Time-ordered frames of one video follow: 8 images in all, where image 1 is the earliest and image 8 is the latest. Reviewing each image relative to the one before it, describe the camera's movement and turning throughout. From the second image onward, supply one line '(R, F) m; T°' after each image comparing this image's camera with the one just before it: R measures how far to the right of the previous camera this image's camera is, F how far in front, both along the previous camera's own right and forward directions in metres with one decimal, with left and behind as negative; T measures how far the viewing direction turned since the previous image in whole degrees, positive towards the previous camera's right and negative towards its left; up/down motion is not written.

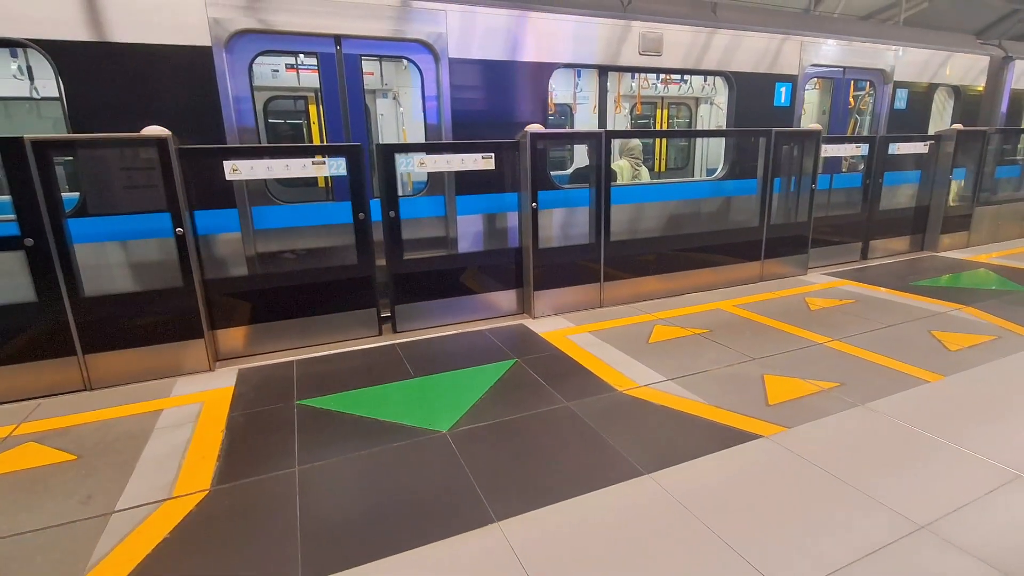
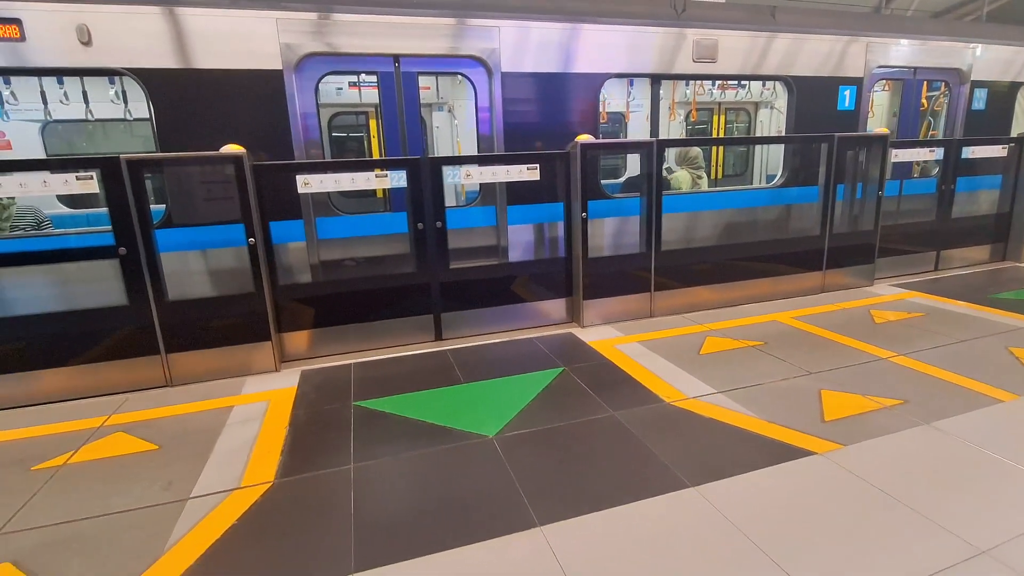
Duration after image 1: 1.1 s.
(0.0, -0.1) m; -6°
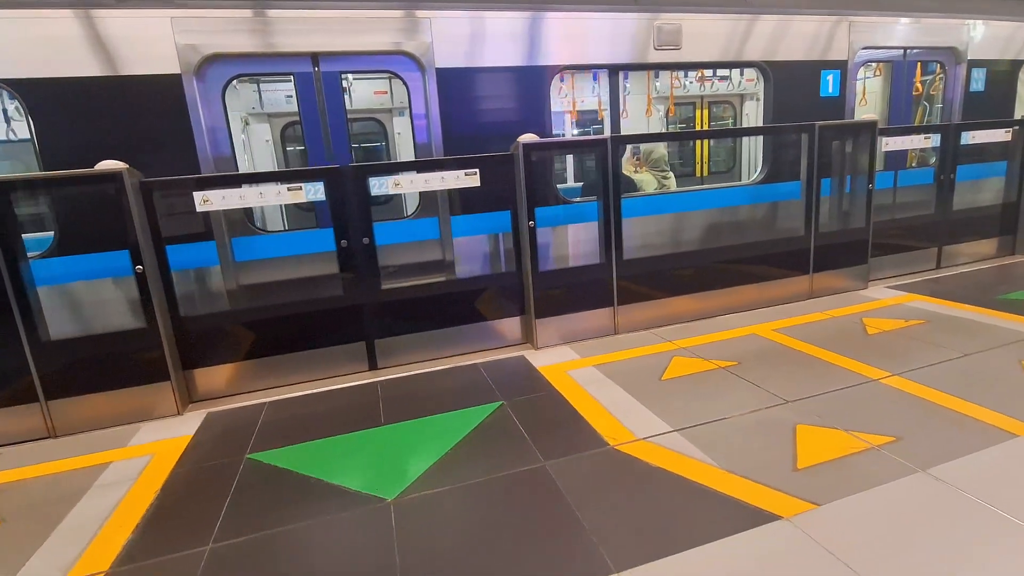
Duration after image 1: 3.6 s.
(+0.6, +0.6) m; -1°
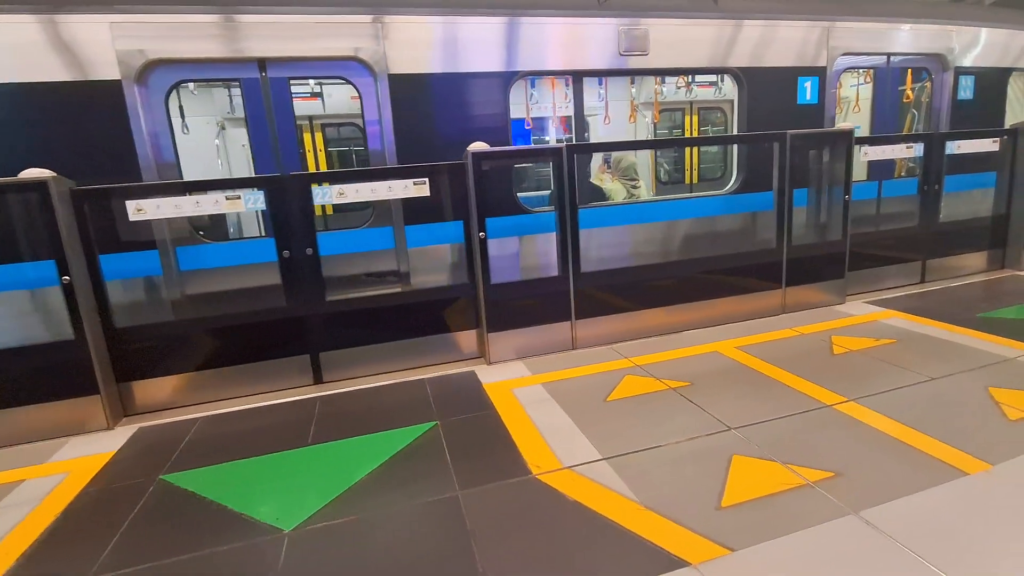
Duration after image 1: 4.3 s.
(+0.5, +0.2) m; -1°
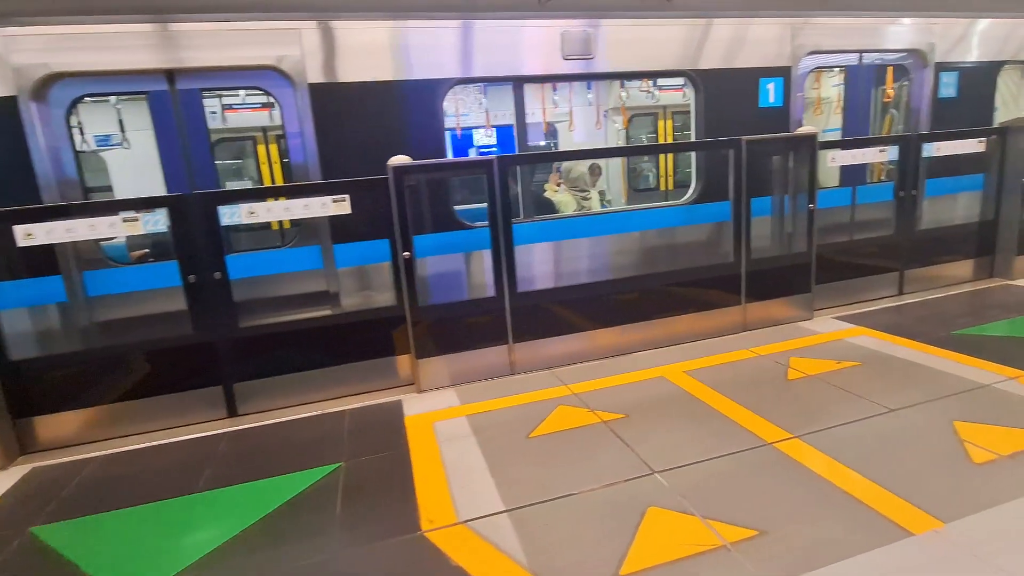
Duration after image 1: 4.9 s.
(+0.6, +0.3) m; -1°
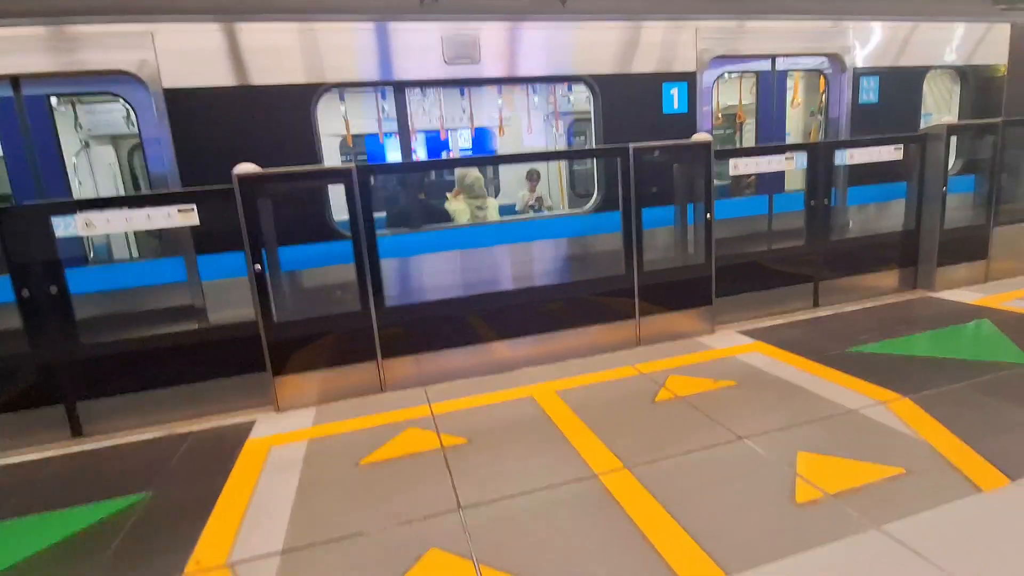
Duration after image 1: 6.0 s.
(+1.1, +0.2) m; 0°
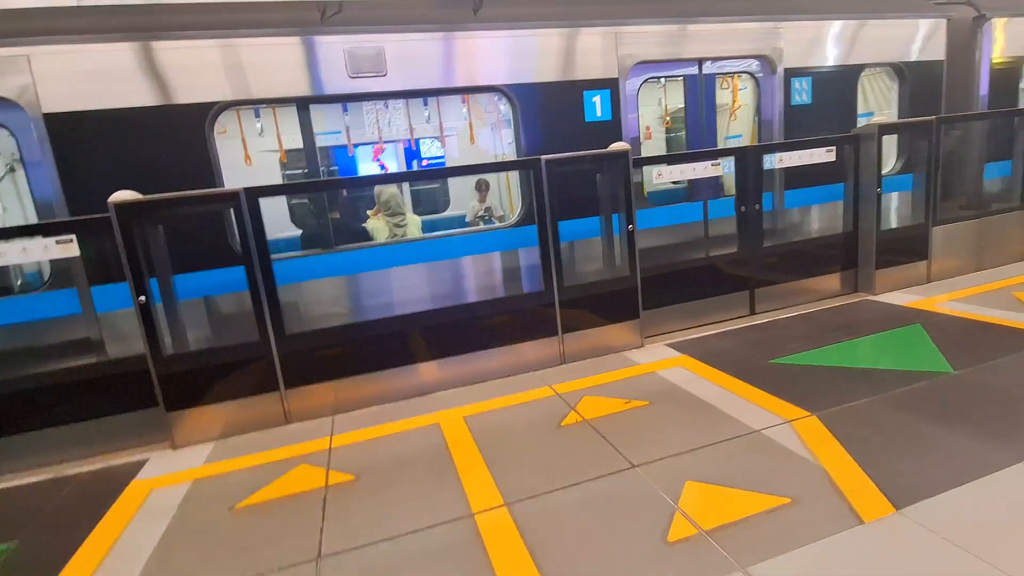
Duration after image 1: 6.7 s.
(+0.7, +0.2) m; +1°
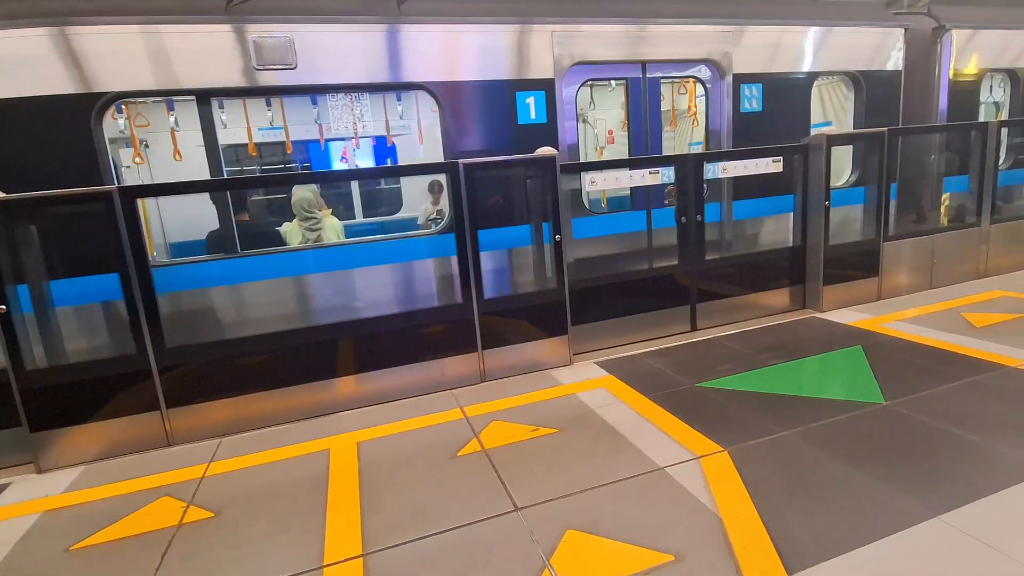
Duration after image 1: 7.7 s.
(+0.6, +0.3) m; +1°
